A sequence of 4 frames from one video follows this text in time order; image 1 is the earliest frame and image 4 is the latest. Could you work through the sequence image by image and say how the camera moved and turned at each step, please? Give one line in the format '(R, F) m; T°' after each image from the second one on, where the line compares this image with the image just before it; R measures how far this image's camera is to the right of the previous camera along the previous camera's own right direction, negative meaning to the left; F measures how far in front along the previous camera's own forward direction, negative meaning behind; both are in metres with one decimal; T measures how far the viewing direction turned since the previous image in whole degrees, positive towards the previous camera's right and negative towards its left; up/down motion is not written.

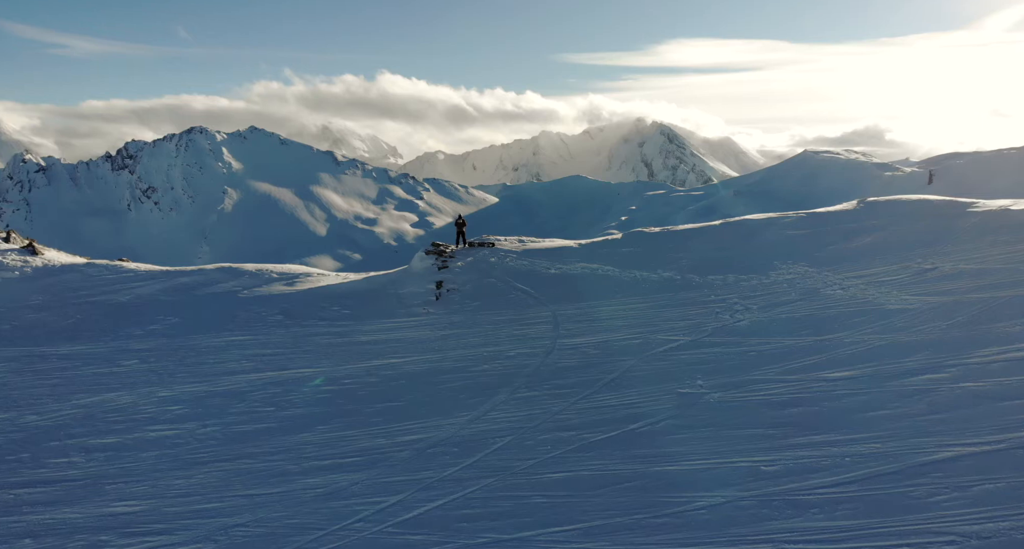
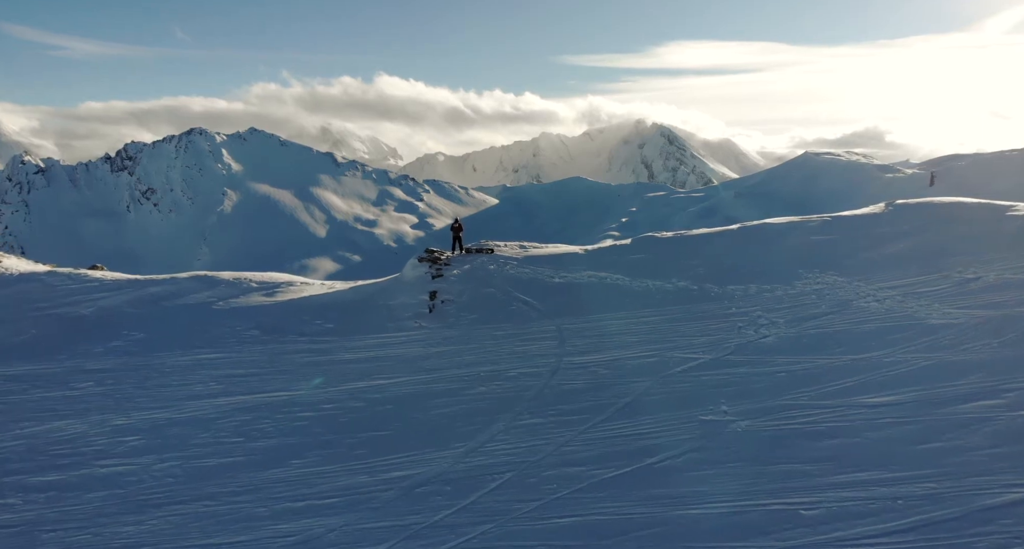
(0.0, +2.7) m; 0°
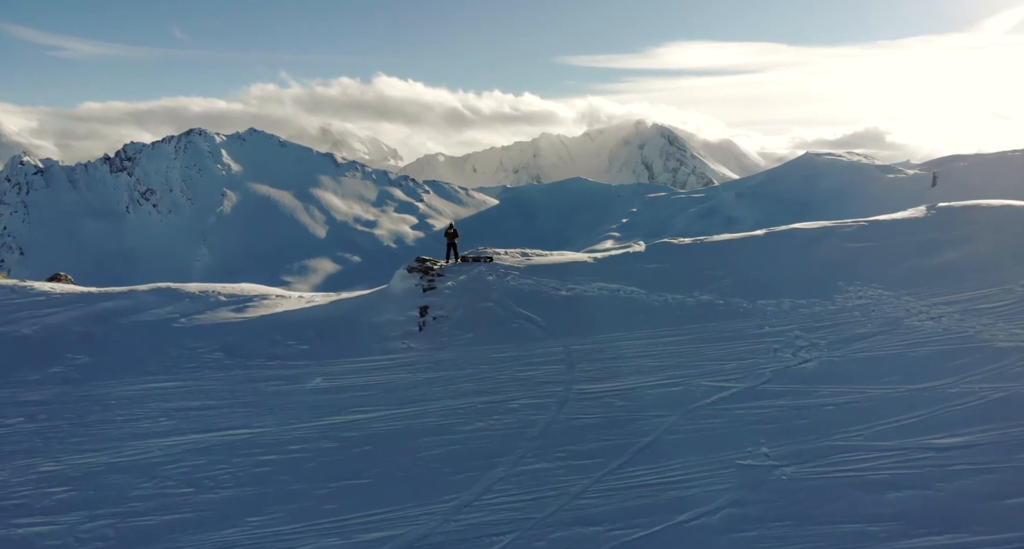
(0.0, +3.3) m; 0°
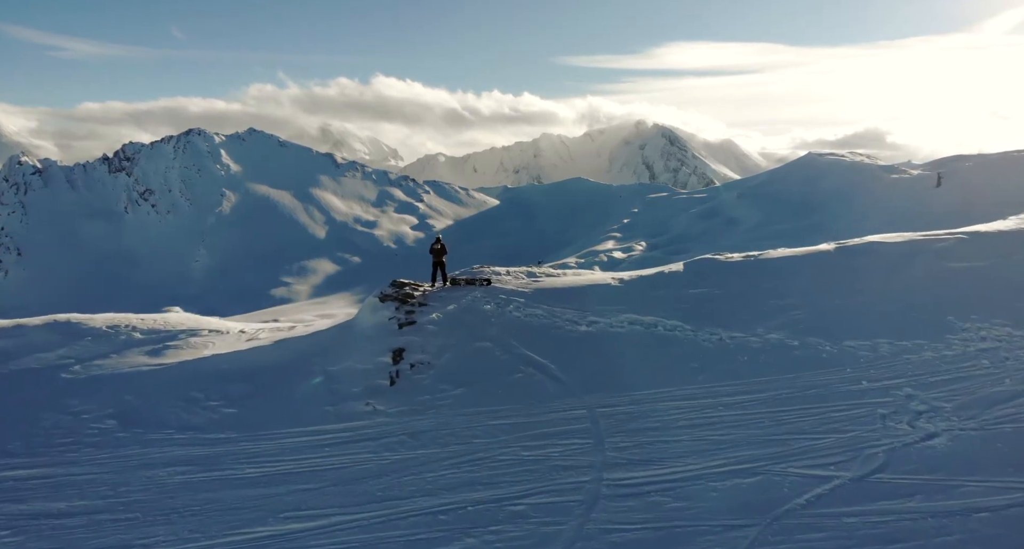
(-0.1, +6.2) m; 0°
